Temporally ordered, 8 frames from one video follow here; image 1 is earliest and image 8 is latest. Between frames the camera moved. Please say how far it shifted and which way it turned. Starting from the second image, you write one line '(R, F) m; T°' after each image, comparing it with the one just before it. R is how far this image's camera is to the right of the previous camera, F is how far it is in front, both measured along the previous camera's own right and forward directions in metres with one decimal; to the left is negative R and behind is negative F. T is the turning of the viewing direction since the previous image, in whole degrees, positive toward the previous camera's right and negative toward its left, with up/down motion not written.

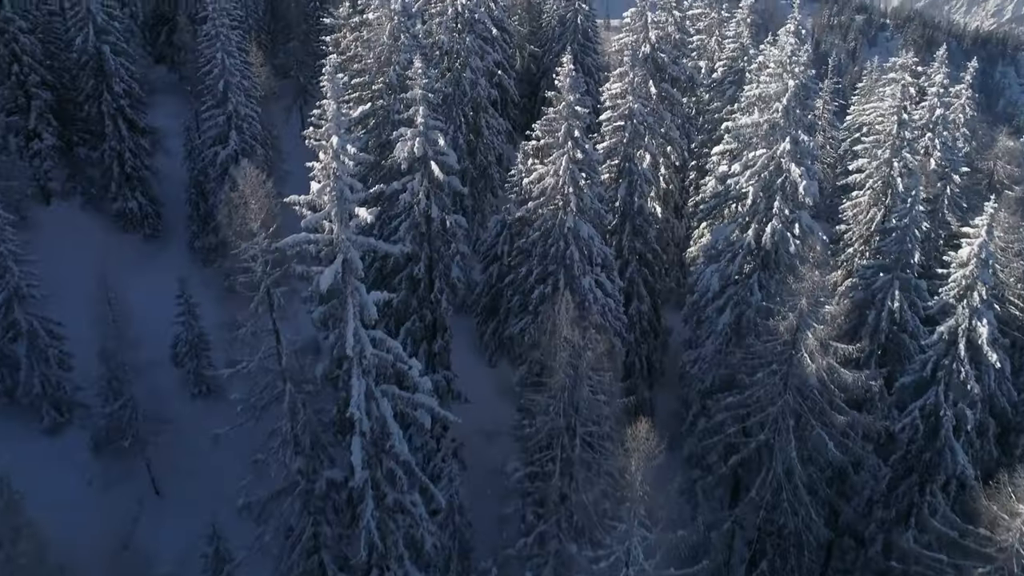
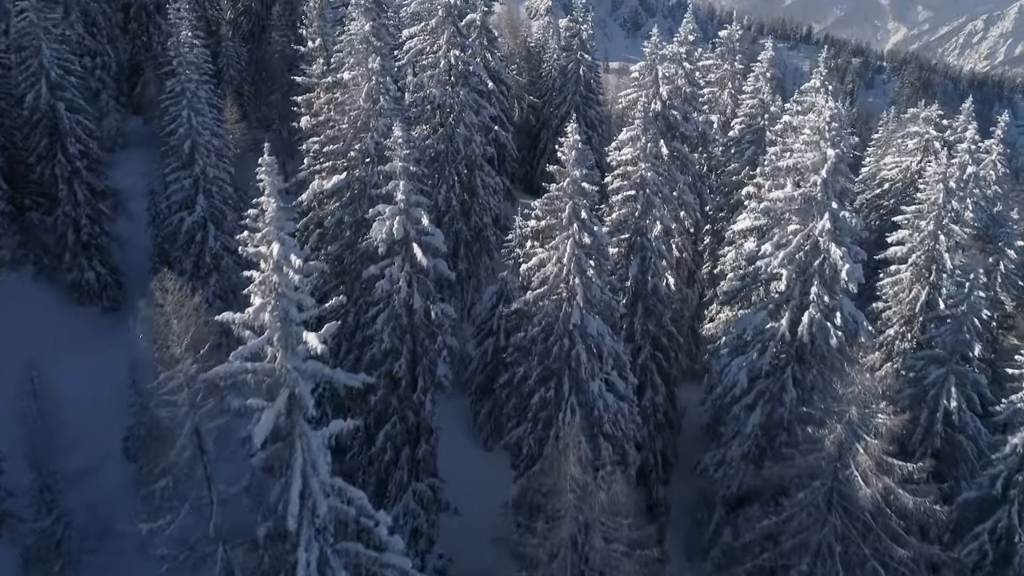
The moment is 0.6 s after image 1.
(+0.1, +3.4) m; 0°
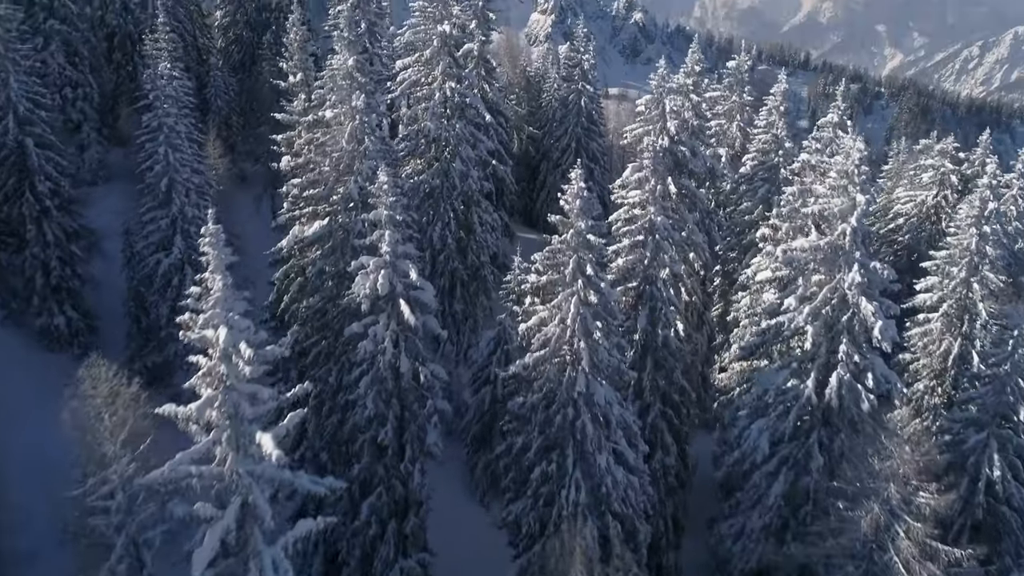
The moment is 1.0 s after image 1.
(0.0, +2.0) m; 0°
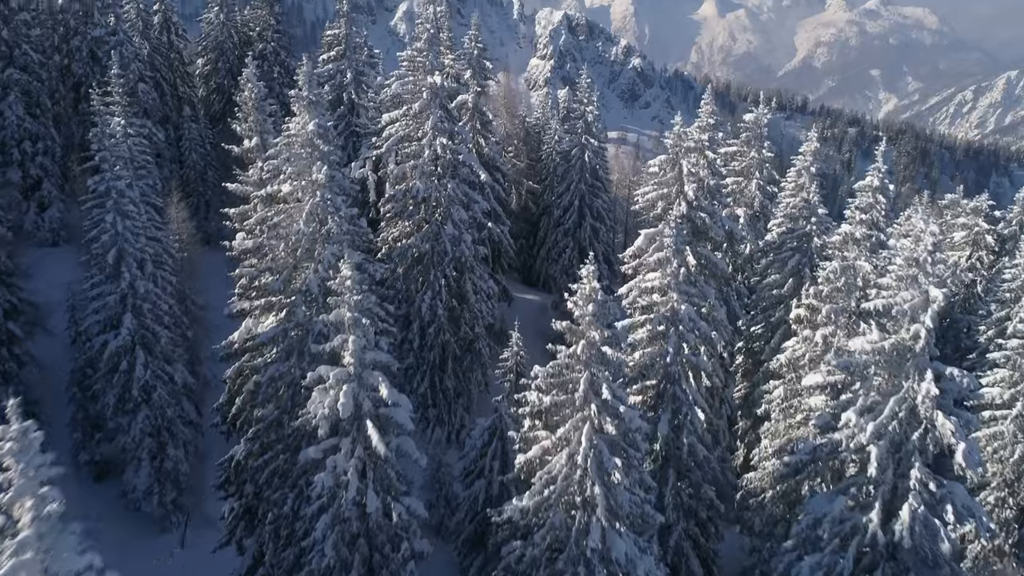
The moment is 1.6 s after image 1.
(+0.1, +3.5) m; 0°
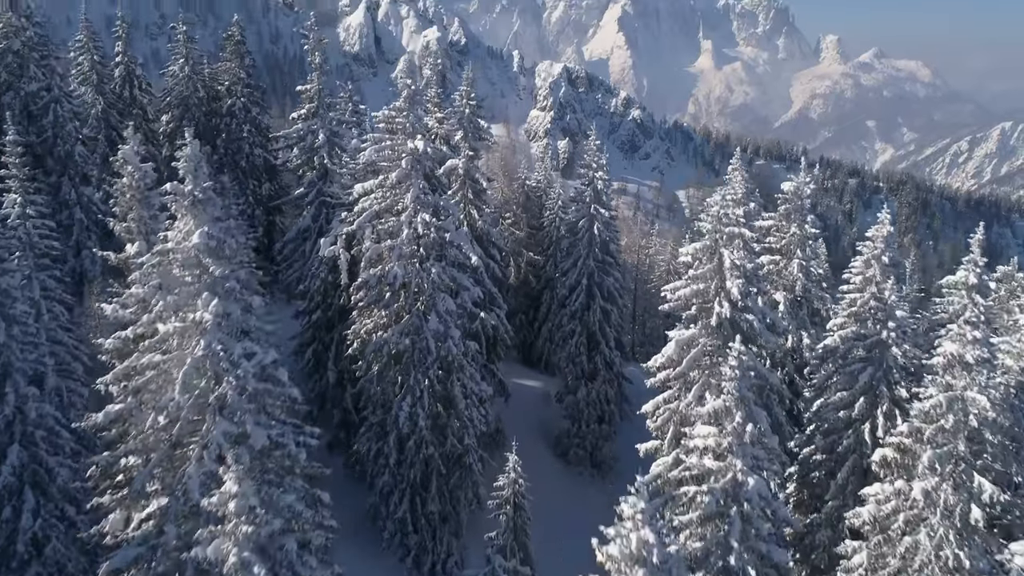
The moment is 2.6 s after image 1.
(+0.1, +5.4) m; 0°
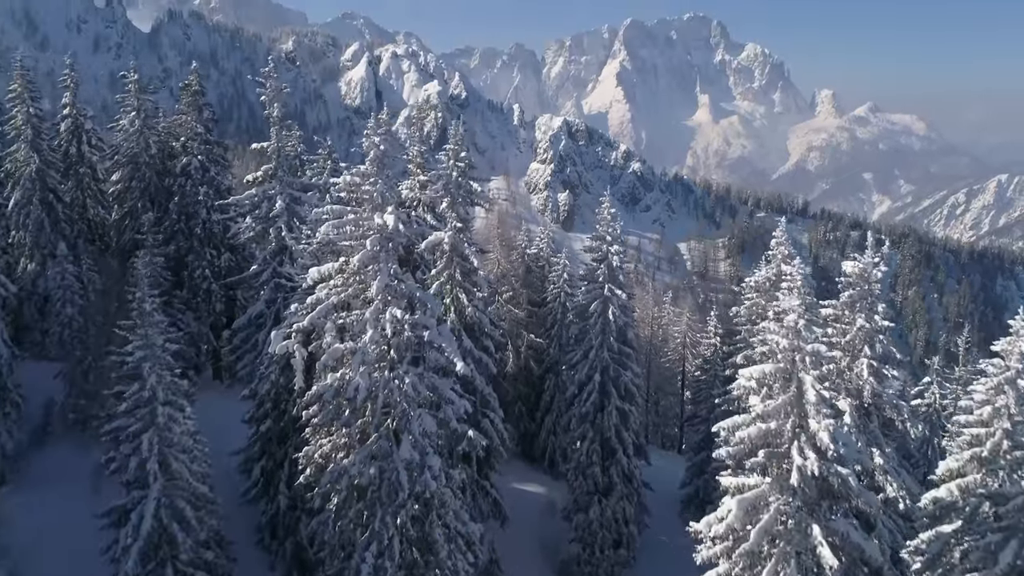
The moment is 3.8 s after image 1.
(+0.1, +5.7) m; 0°
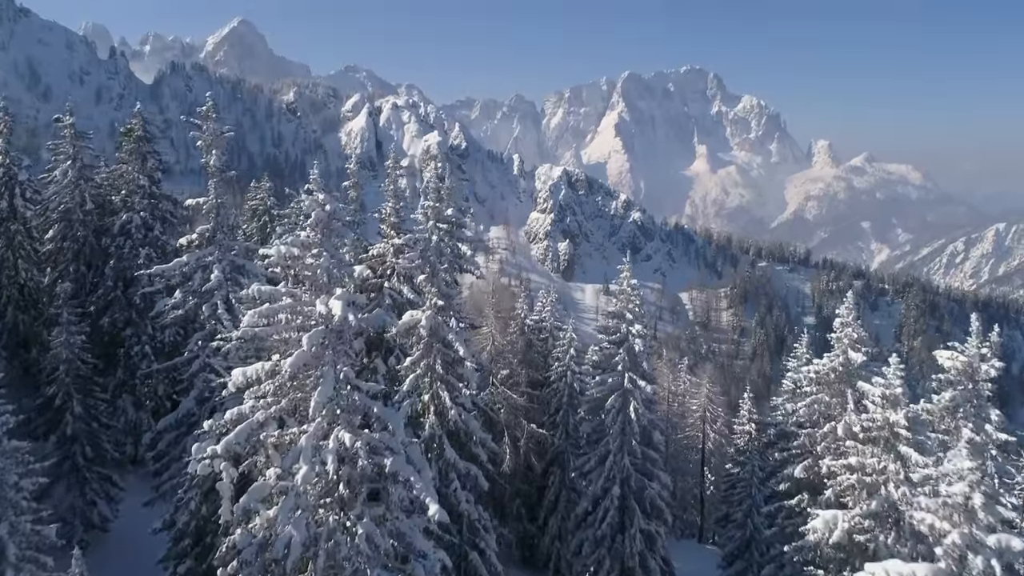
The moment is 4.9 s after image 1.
(+0.1, +5.4) m; 0°
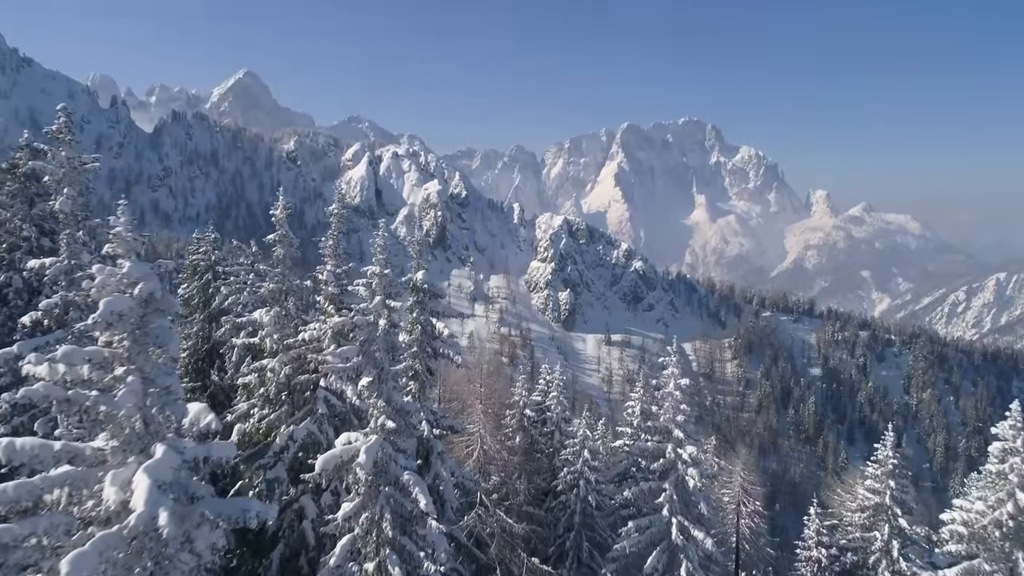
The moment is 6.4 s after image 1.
(+0.1, +6.9) m; 0°
